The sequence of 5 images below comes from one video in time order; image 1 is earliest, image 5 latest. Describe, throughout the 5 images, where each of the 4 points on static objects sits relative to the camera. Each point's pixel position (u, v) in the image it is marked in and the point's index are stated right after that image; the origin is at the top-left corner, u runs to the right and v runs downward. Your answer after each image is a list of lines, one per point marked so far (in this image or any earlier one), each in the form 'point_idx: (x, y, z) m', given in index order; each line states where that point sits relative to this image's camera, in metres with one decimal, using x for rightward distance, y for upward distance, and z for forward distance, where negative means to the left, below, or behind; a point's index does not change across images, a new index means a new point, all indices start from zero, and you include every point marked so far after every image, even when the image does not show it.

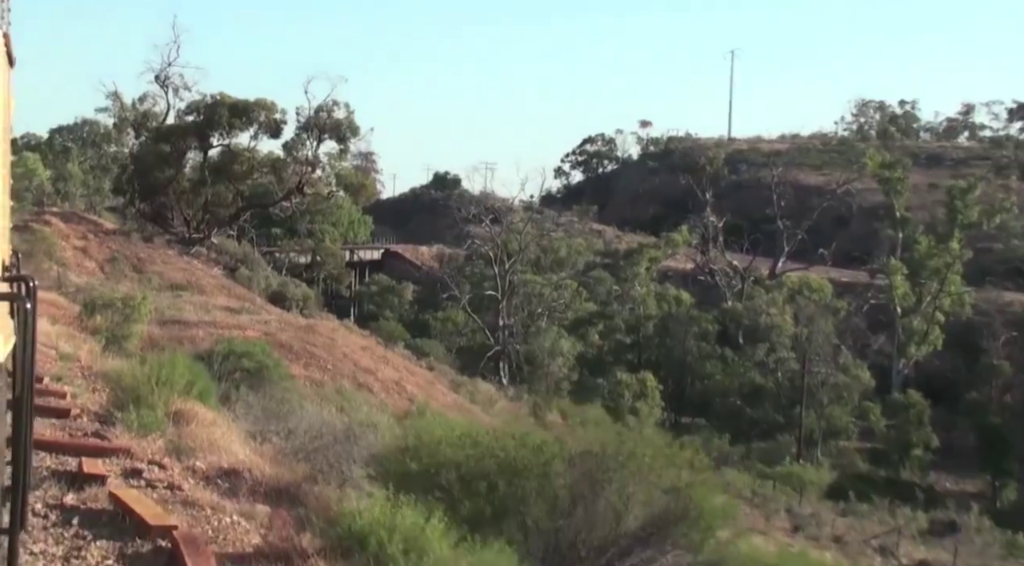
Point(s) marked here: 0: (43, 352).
0: (-6.6, -1.0, +19.6) m
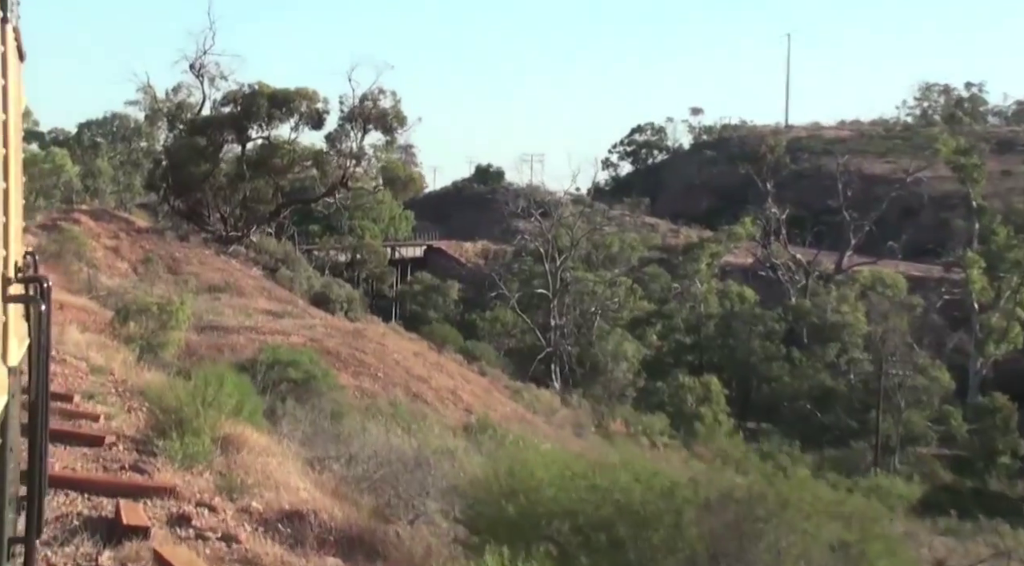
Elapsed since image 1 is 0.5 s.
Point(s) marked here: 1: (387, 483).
0: (-5.6, -1.0, +17.7) m
1: (-1.3, -2.1, +14.8) m
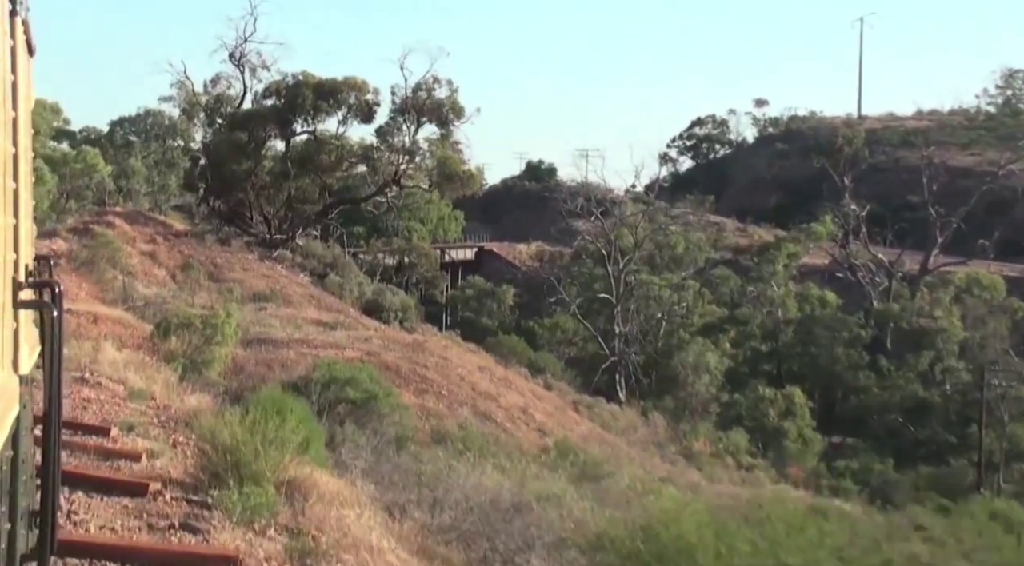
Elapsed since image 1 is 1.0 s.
0: (-4.5, -1.2, +15.2) m
1: (-0.3, -2.2, +12.2) m
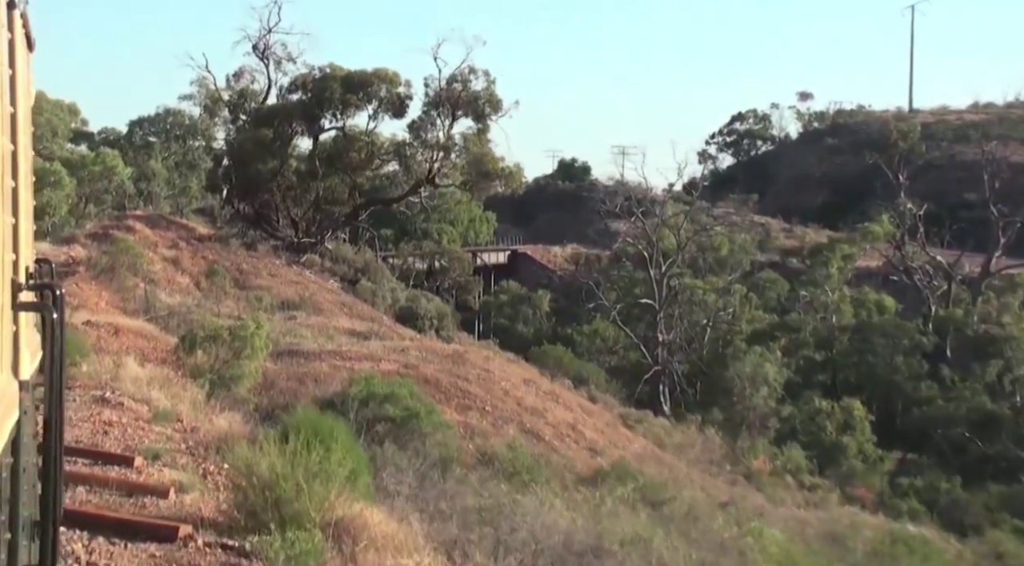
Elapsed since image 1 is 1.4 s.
0: (-3.8, -1.3, +13.5) m
1: (+0.3, -2.3, +10.4) m
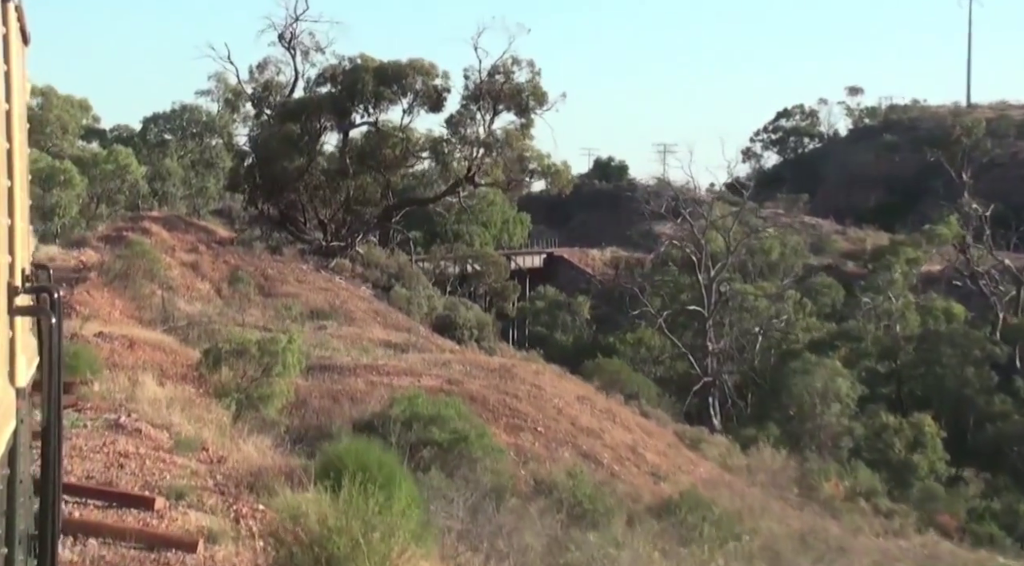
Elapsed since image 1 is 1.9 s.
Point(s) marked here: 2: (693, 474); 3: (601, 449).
0: (-3.1, -1.4, +11.5) m
1: (+1.0, -2.4, +8.4) m
2: (+2.6, -2.7, +19.7) m
3: (+1.3, -2.3, +18.8) m
